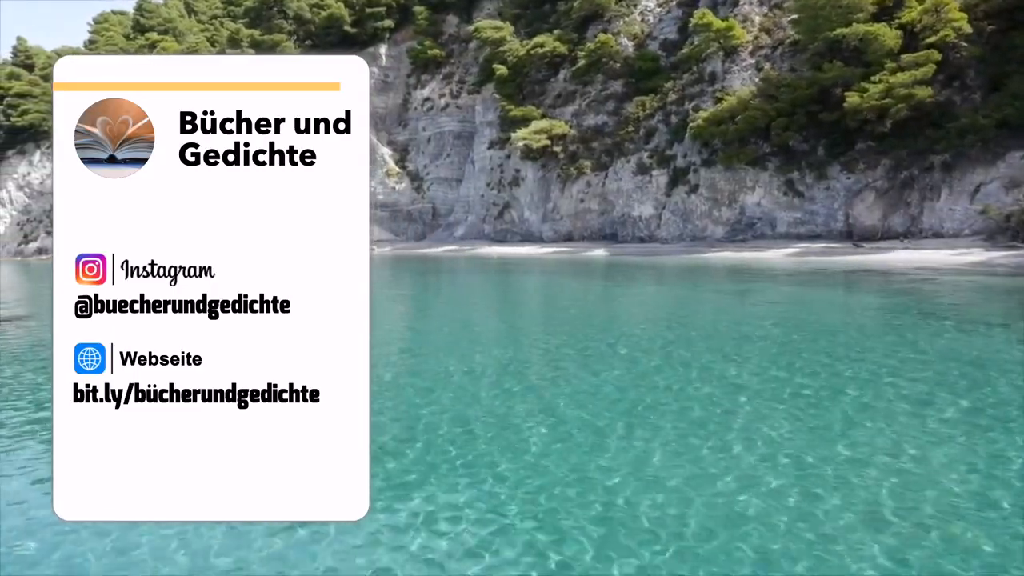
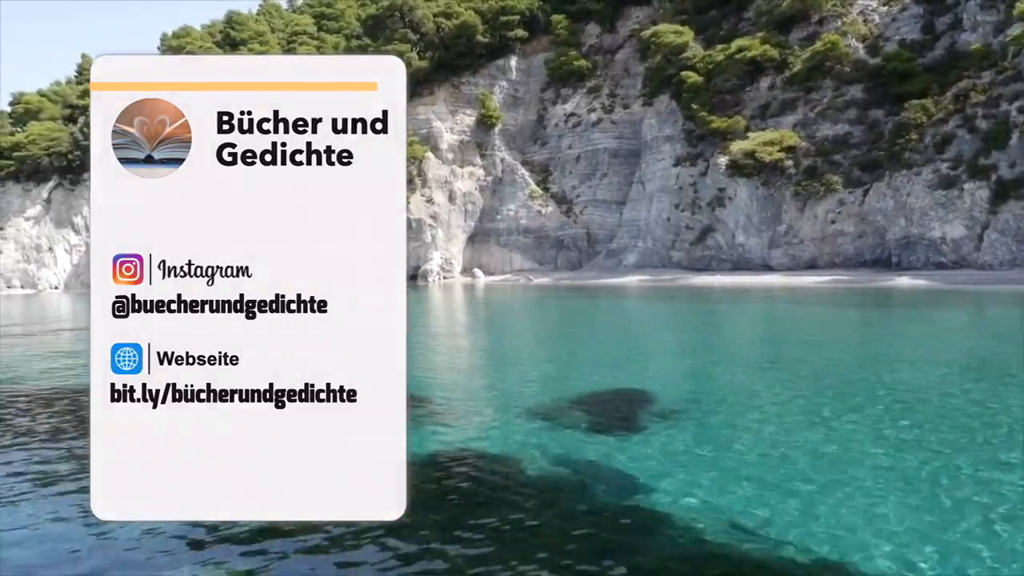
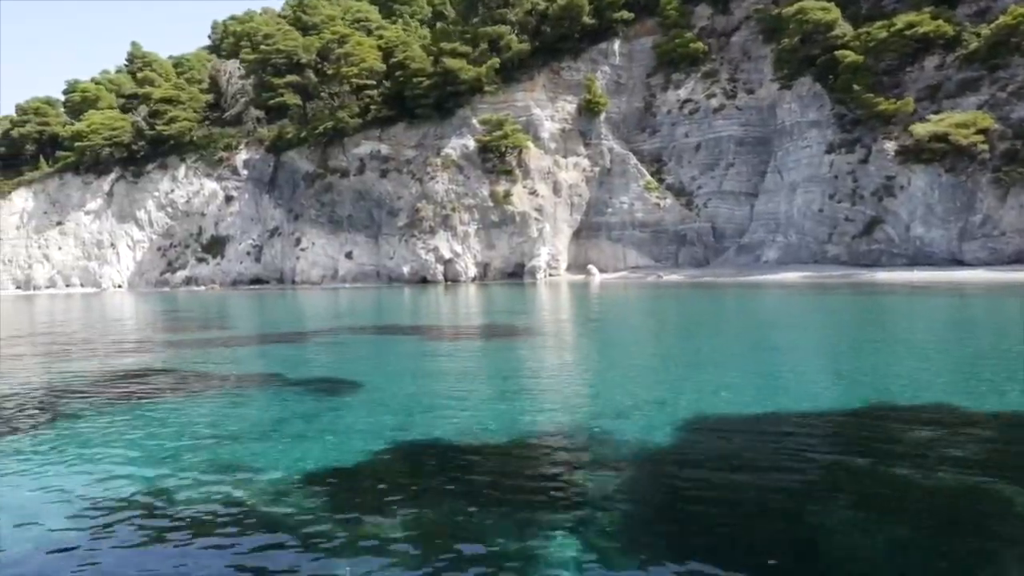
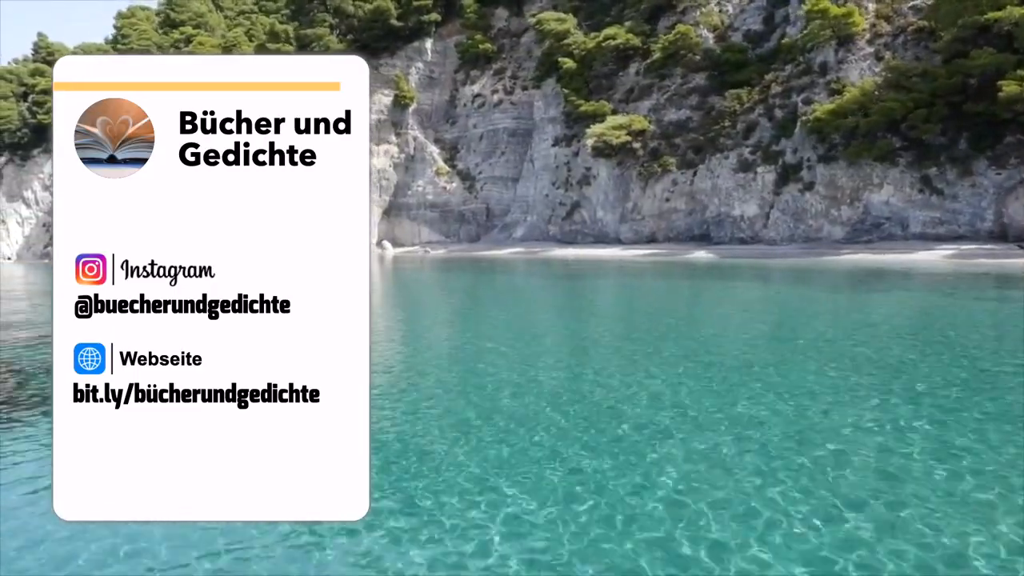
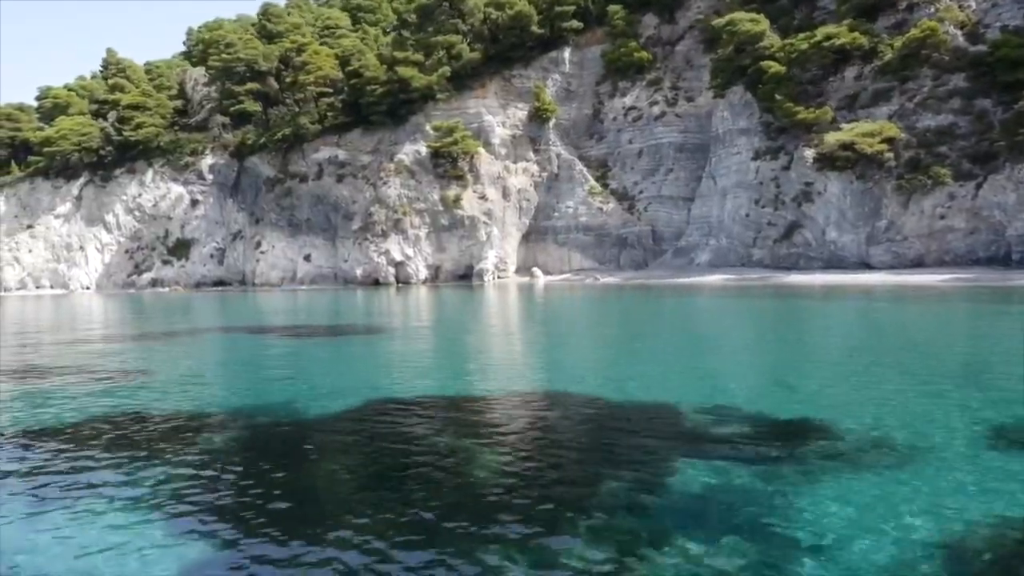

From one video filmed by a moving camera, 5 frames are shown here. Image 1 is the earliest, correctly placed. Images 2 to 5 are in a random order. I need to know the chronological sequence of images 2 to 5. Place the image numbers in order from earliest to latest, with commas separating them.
4, 2, 5, 3
